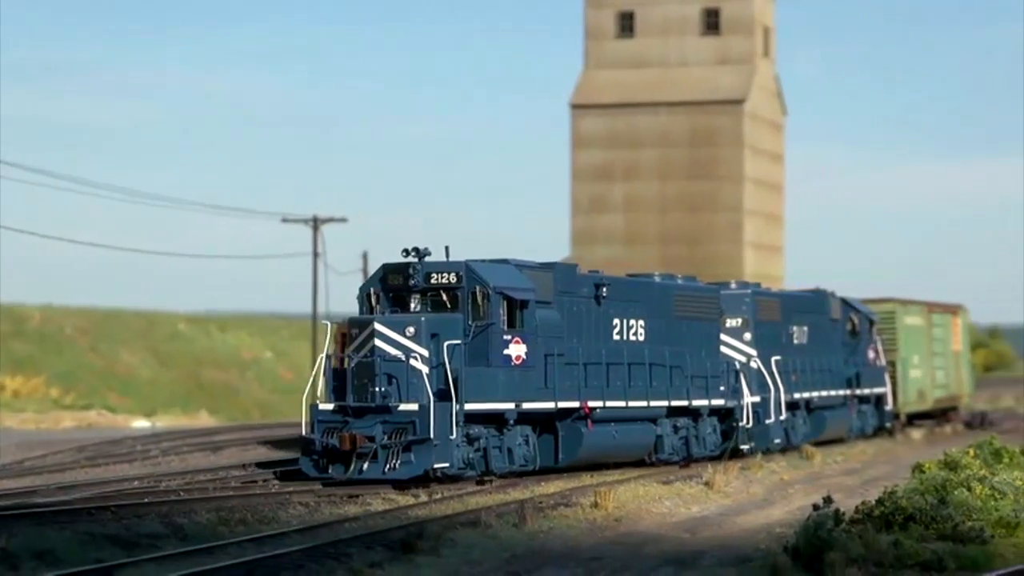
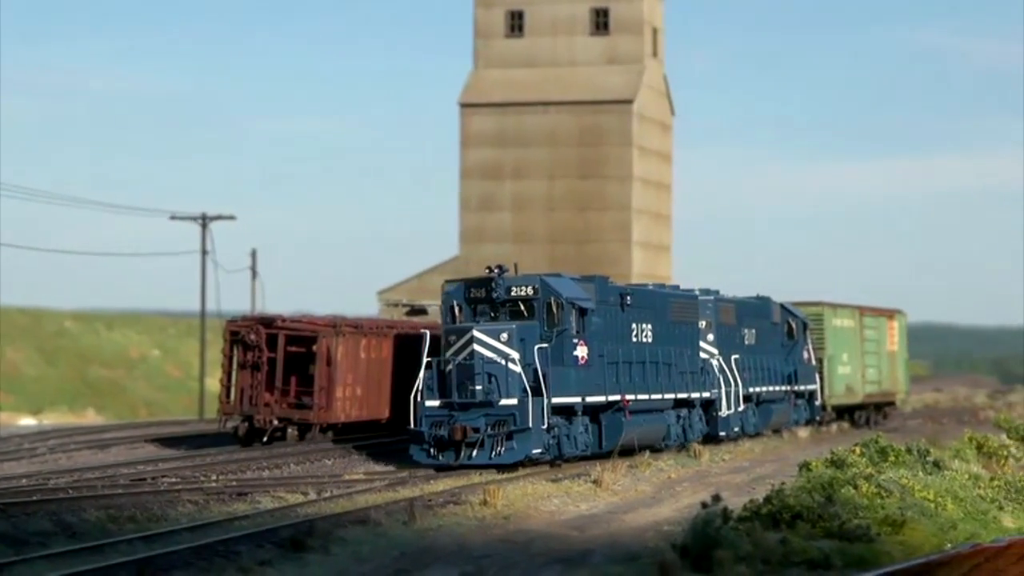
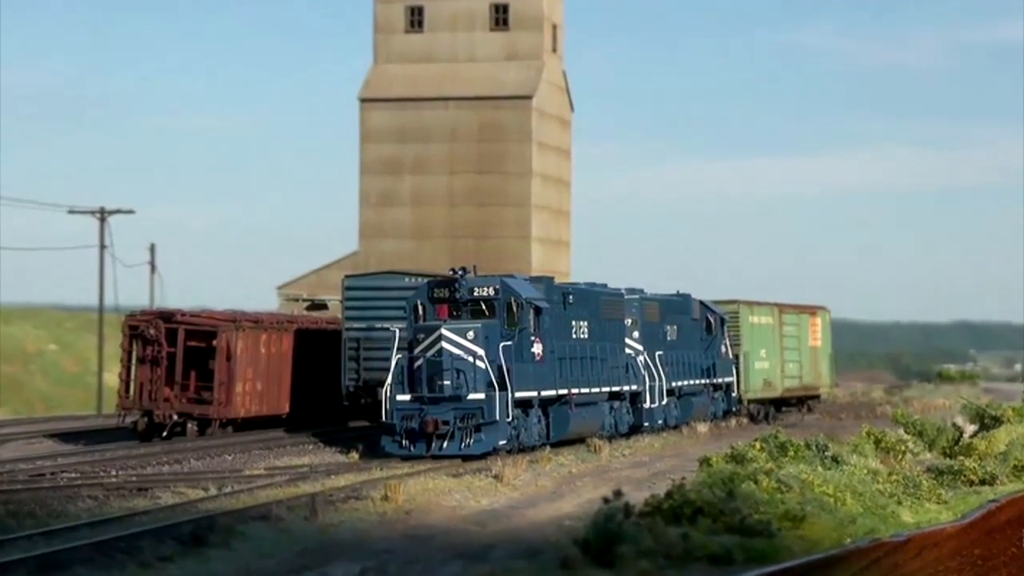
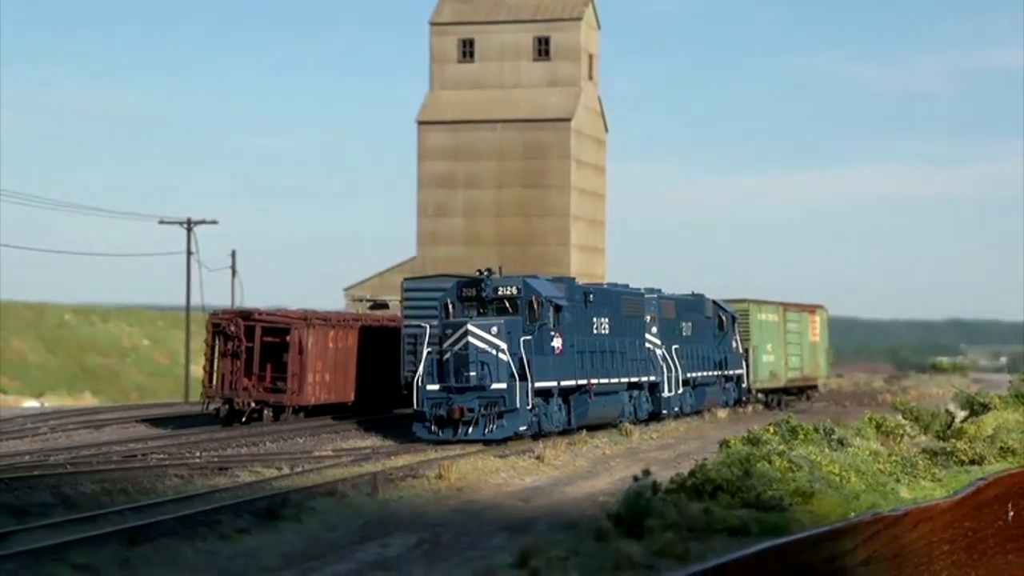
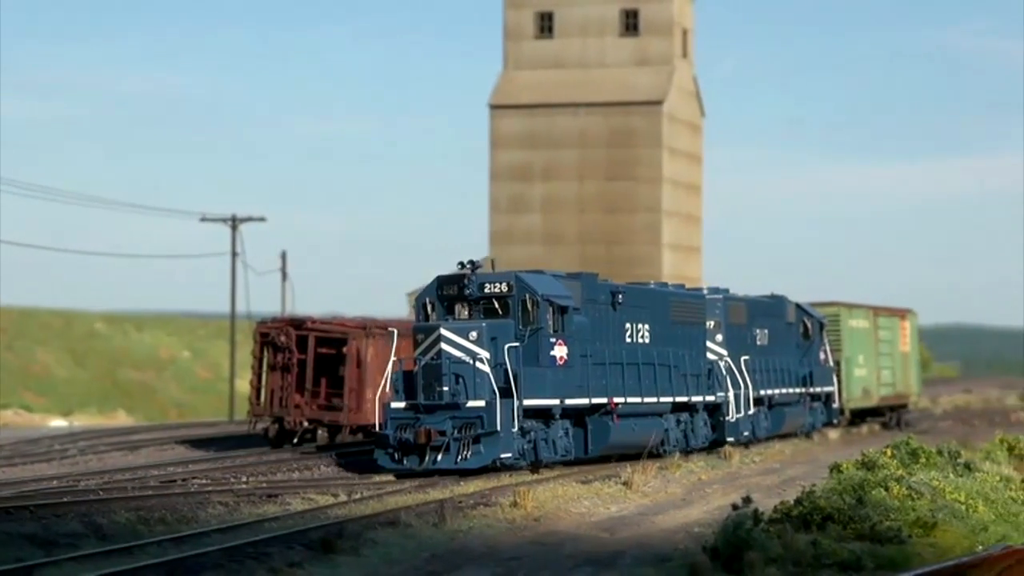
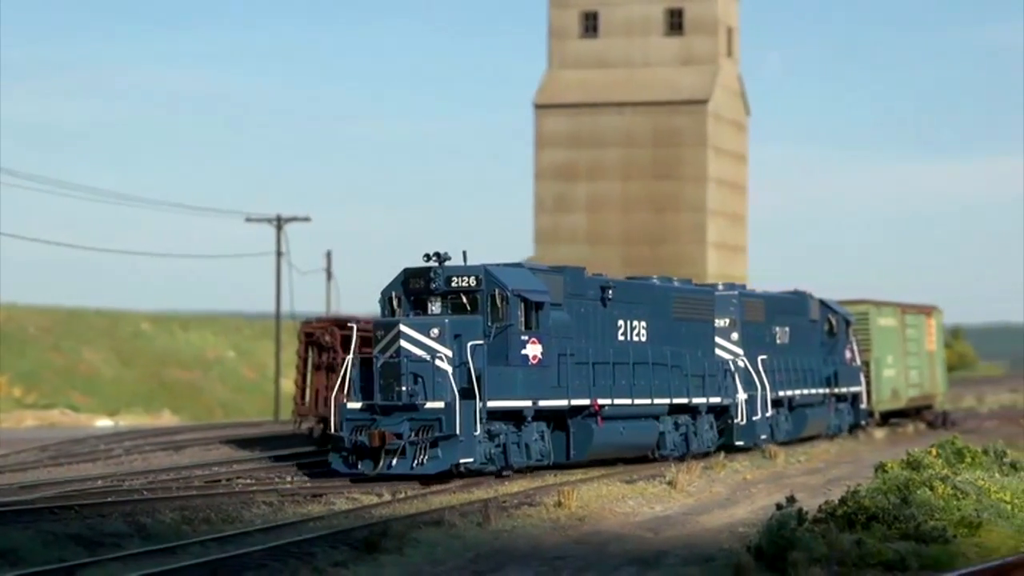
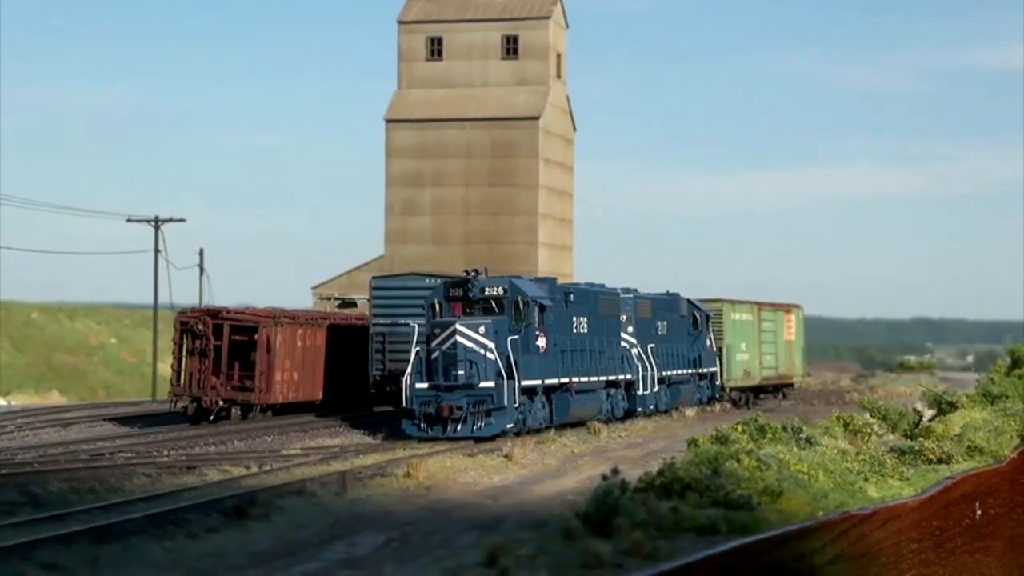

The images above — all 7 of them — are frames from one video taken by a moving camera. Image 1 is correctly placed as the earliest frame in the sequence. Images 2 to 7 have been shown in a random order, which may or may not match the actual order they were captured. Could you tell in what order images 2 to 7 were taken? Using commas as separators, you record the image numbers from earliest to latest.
6, 5, 2, 4, 7, 3
